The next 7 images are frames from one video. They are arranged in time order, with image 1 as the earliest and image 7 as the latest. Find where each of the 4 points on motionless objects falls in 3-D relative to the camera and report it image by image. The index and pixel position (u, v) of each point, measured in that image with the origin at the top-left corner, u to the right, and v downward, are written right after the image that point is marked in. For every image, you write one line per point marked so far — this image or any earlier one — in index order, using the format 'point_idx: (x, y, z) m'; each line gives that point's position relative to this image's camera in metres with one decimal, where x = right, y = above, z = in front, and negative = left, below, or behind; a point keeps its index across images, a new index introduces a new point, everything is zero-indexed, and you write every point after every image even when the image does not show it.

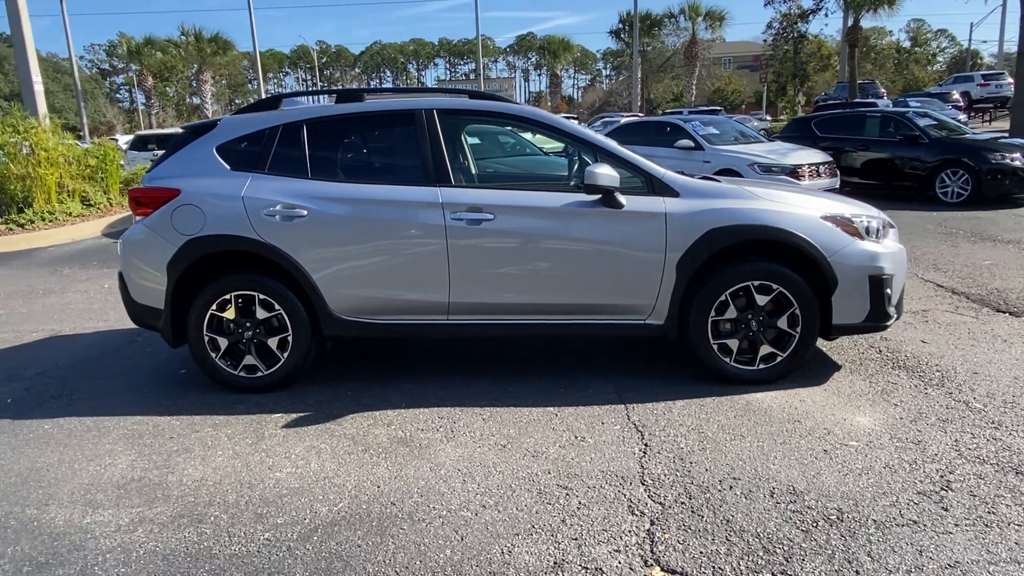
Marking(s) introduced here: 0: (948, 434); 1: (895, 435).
0: (+2.2, -0.8, +3.7) m
1: (+2.0, -0.8, +3.7) m
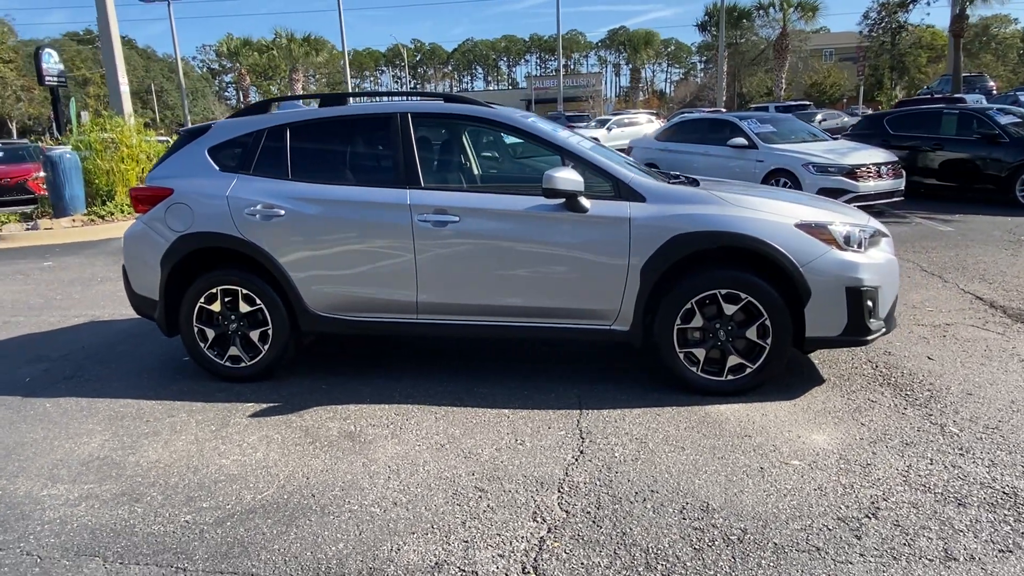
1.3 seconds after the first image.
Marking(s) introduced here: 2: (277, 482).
0: (+1.9, -0.8, +3.5) m
1: (+1.6, -0.8, +3.5) m
2: (-1.1, -0.9, +3.4) m
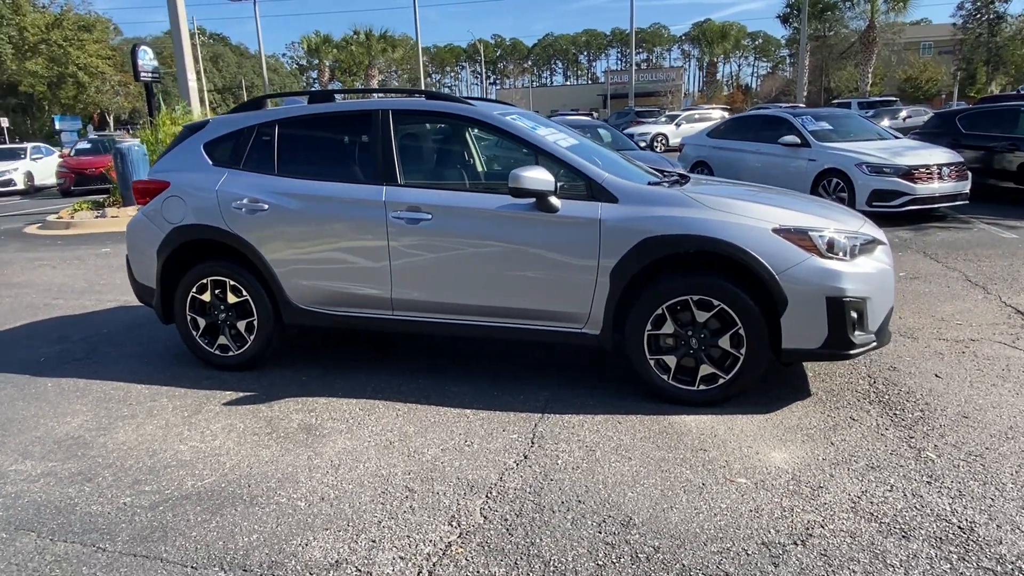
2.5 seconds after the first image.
0: (+1.6, -0.9, +3.2) m
1: (+1.3, -0.9, +3.3) m
2: (-1.4, -0.9, +3.5) m
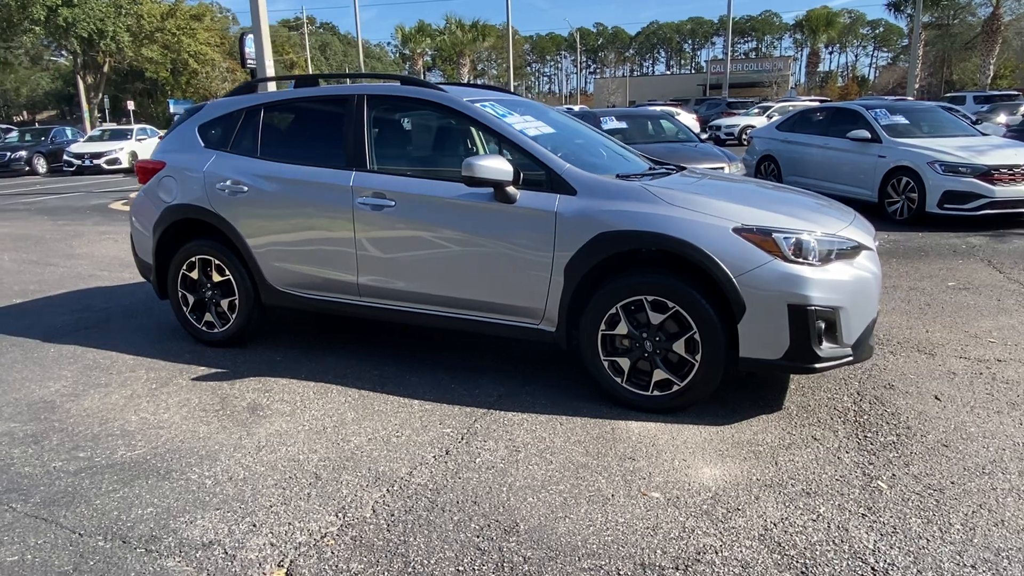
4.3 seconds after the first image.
0: (+1.1, -0.9, +3.0) m
1: (+0.9, -0.9, +3.1) m
2: (-1.8, -0.8, +3.6) m
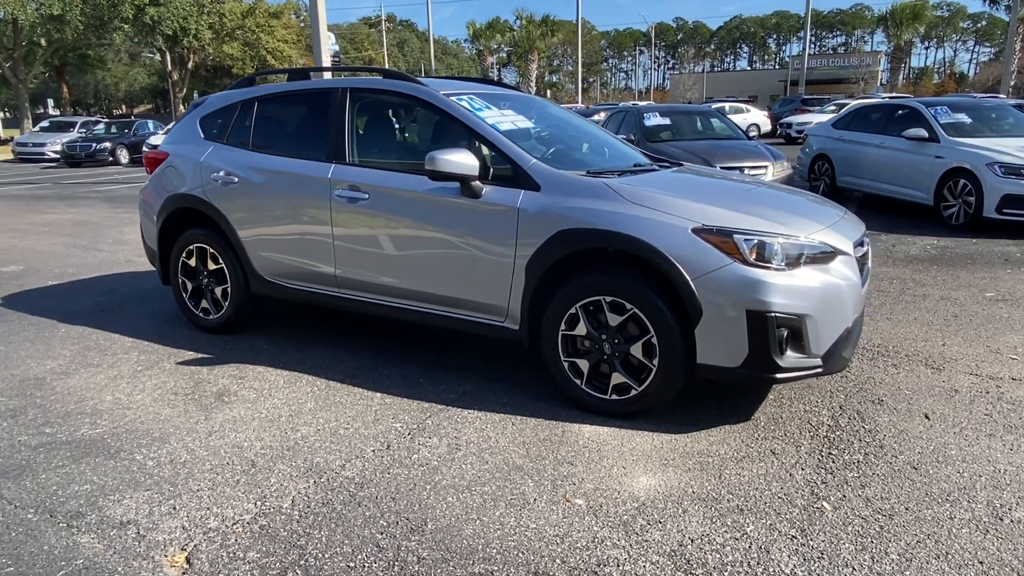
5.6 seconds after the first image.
0: (+0.8, -0.9, +2.8) m
1: (+0.6, -0.9, +2.9) m
2: (-2.1, -0.7, +3.8) m
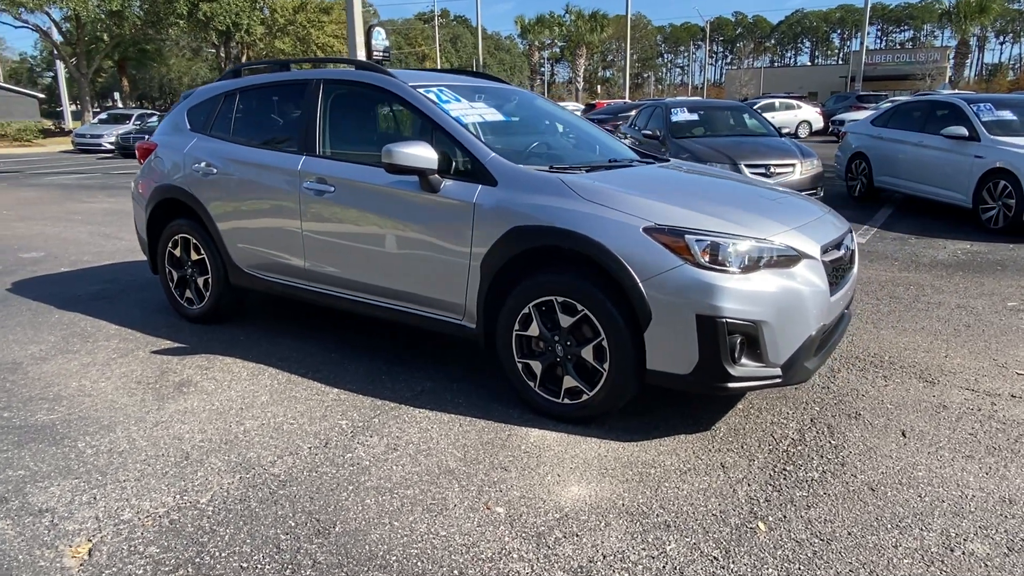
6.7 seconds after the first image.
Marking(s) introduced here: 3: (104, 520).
0: (+0.4, -0.9, +2.7) m
1: (+0.2, -0.9, +2.8) m
2: (-2.4, -0.7, +3.8) m
3: (-1.6, -0.9, +2.8) m
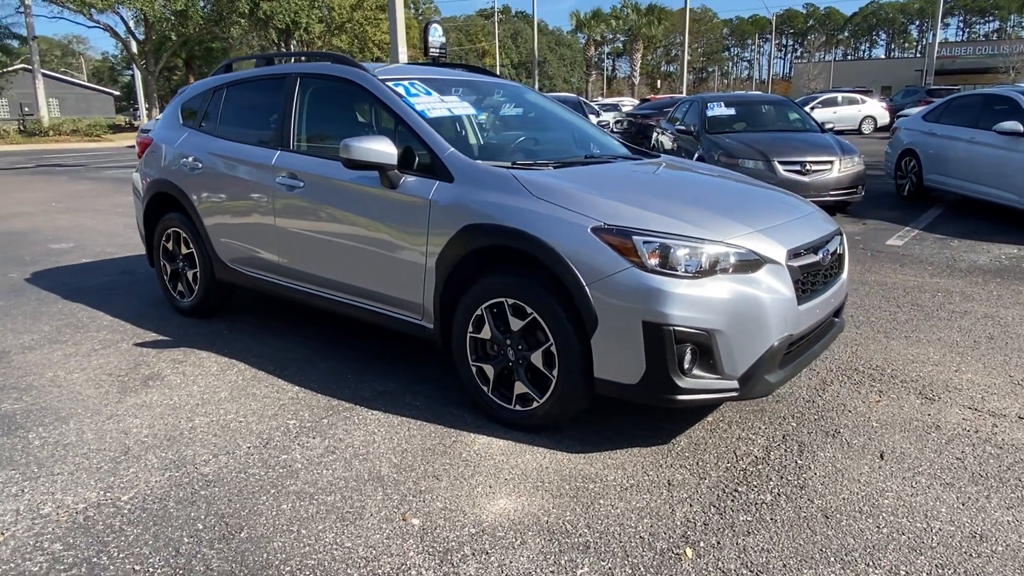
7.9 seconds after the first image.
0: (+0.1, -1.0, +2.5) m
1: (-0.1, -0.9, +2.7) m
2: (-2.6, -0.6, +3.9) m
3: (-1.9, -0.9, +2.8) m
